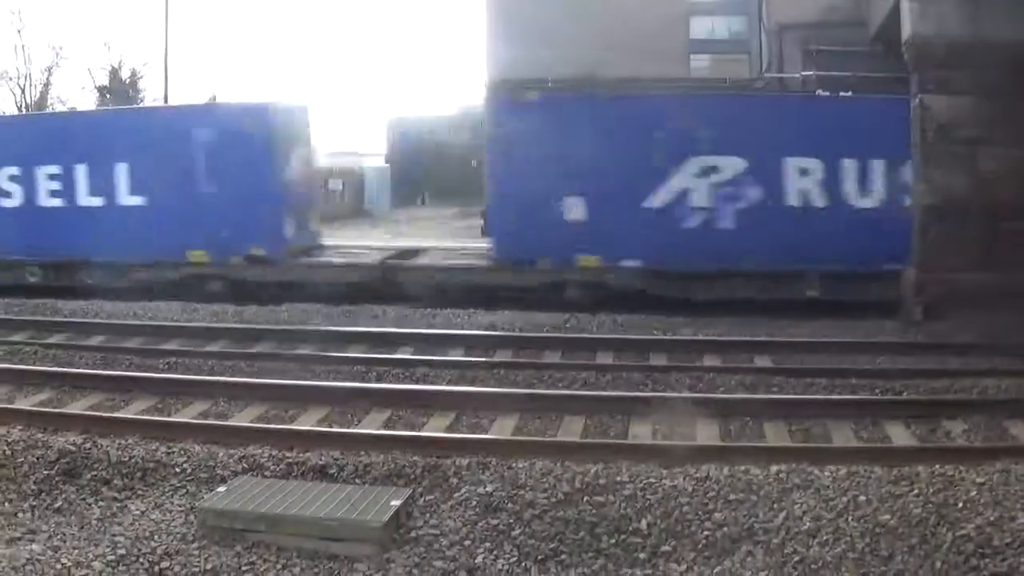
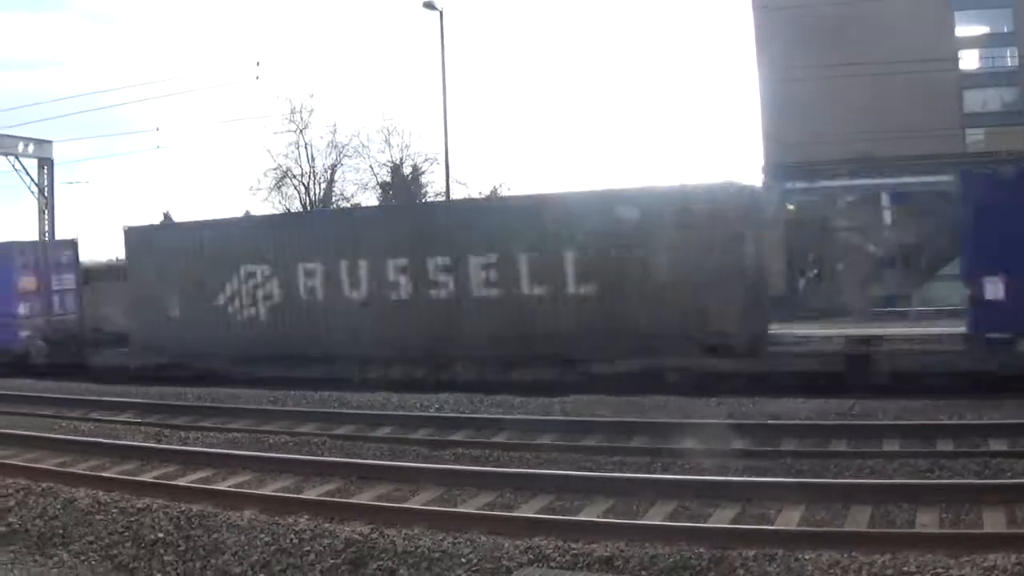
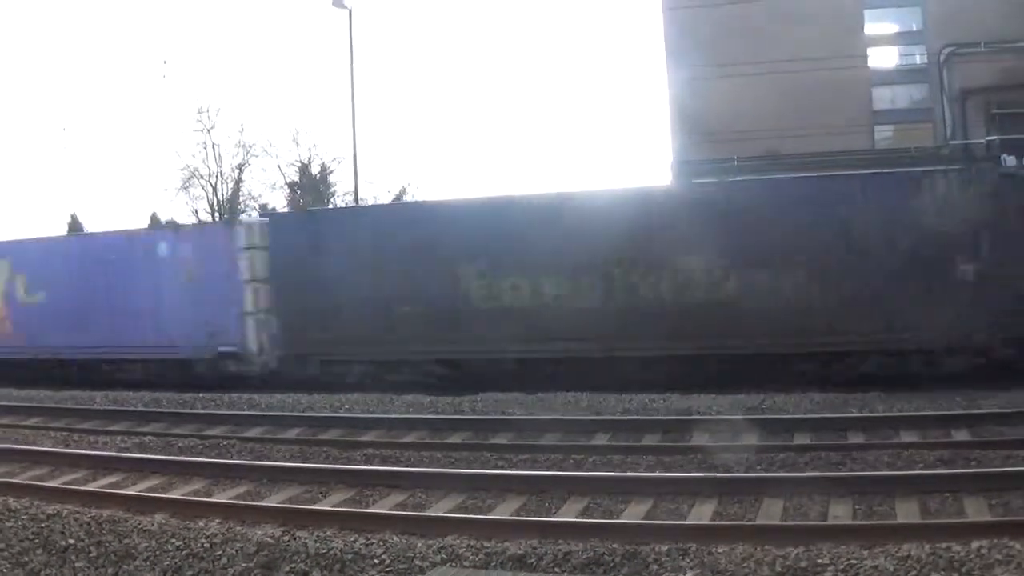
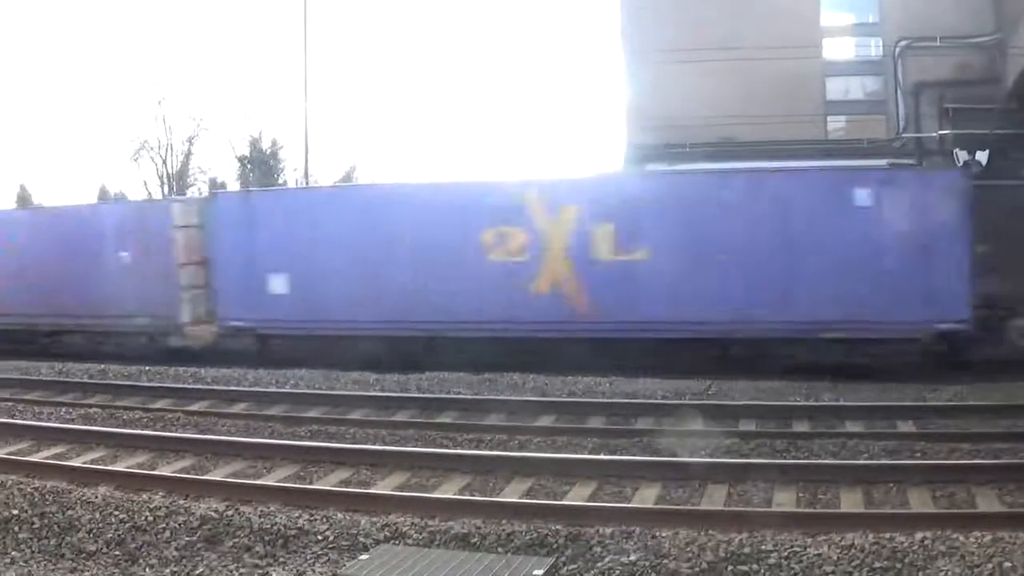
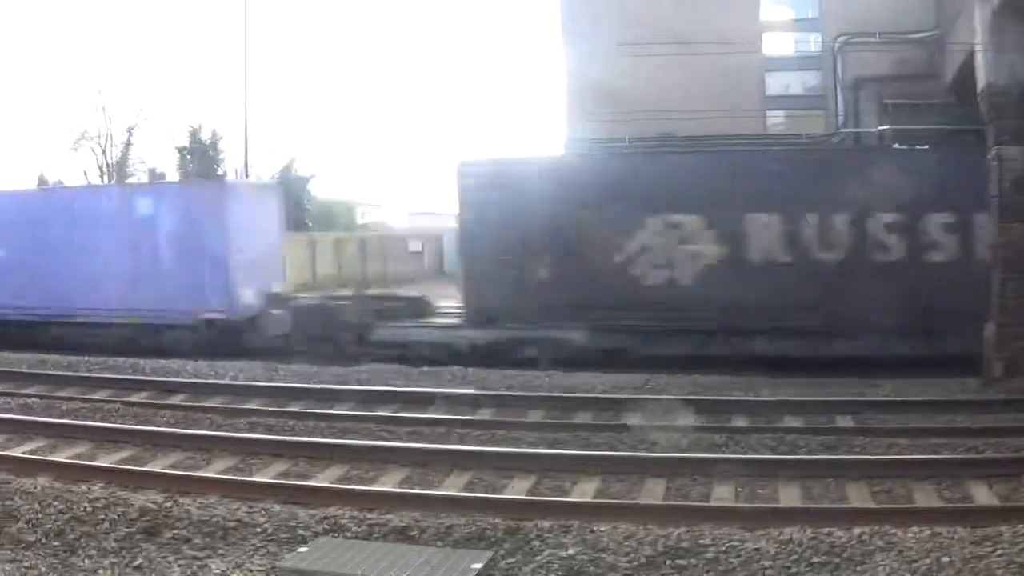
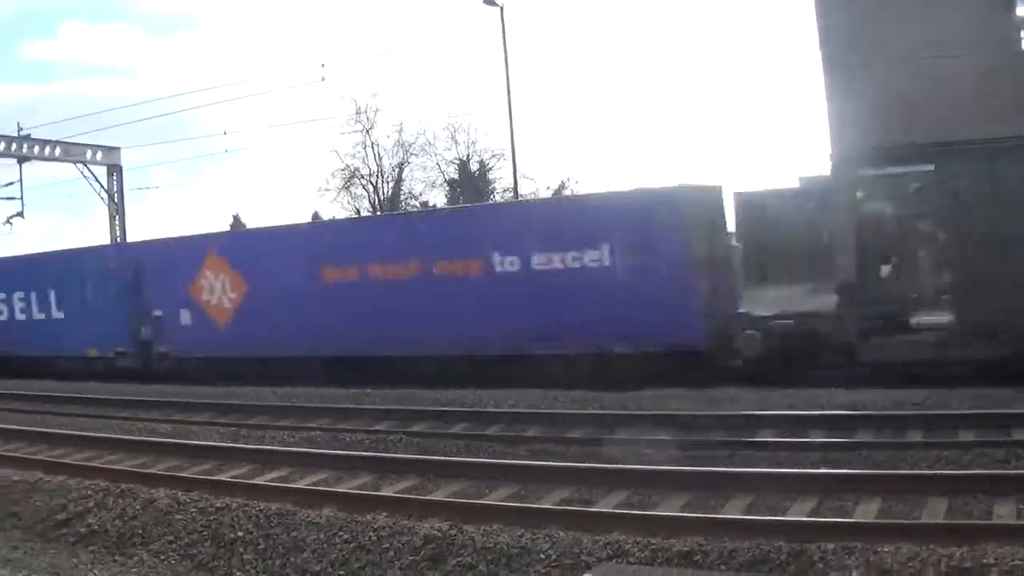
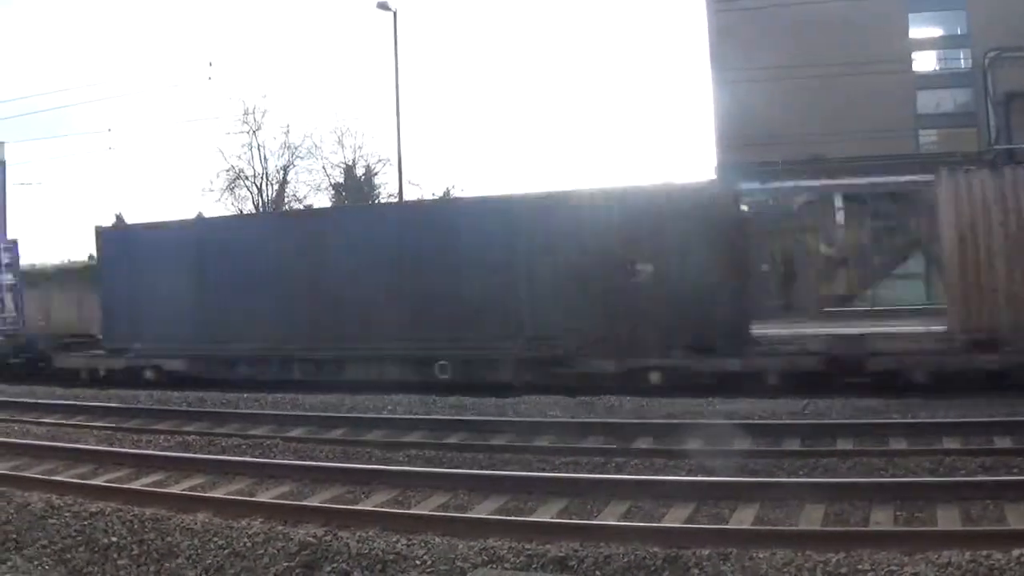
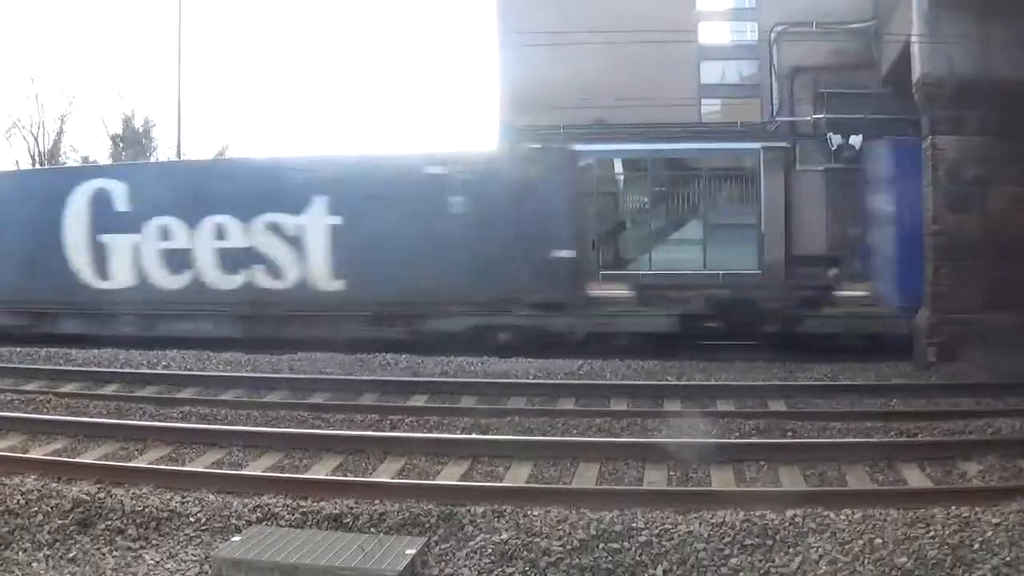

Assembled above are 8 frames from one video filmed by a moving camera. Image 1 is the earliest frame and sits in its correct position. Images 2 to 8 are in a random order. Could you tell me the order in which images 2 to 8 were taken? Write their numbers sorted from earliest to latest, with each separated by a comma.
8, 5, 4, 3, 7, 2, 6
